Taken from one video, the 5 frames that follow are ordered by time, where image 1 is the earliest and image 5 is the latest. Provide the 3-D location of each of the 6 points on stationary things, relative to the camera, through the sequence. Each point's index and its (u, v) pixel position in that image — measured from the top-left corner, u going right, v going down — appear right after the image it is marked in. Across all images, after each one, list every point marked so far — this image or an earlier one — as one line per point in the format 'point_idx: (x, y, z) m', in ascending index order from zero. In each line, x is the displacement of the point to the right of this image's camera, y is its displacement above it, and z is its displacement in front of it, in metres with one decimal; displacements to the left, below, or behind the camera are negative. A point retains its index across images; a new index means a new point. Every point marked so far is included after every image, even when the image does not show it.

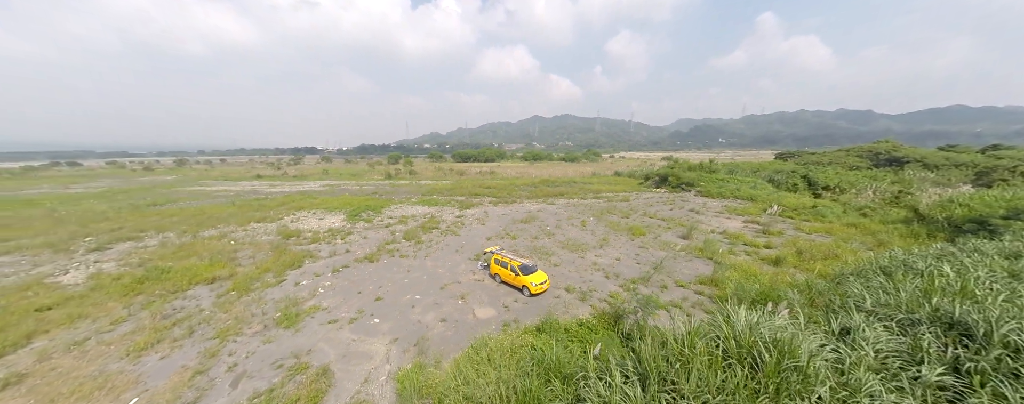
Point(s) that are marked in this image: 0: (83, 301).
0: (-13.6, -3.1, +9.8) m
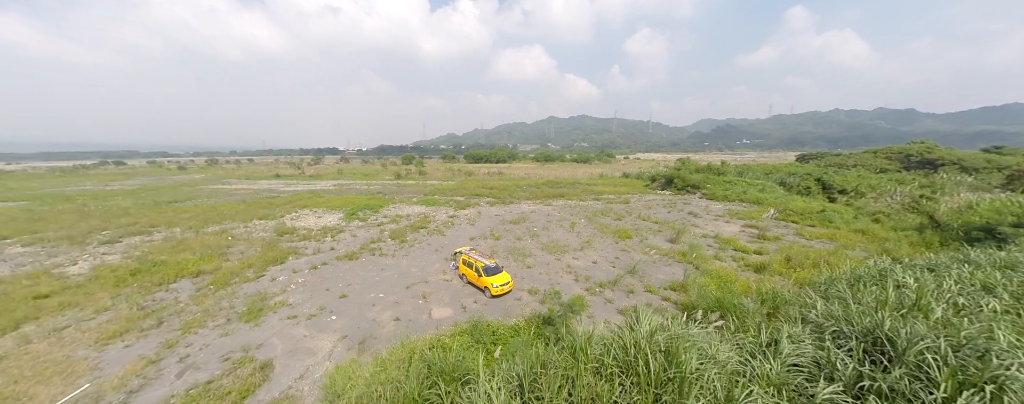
0: (-14.8, -3.0, +10.5) m
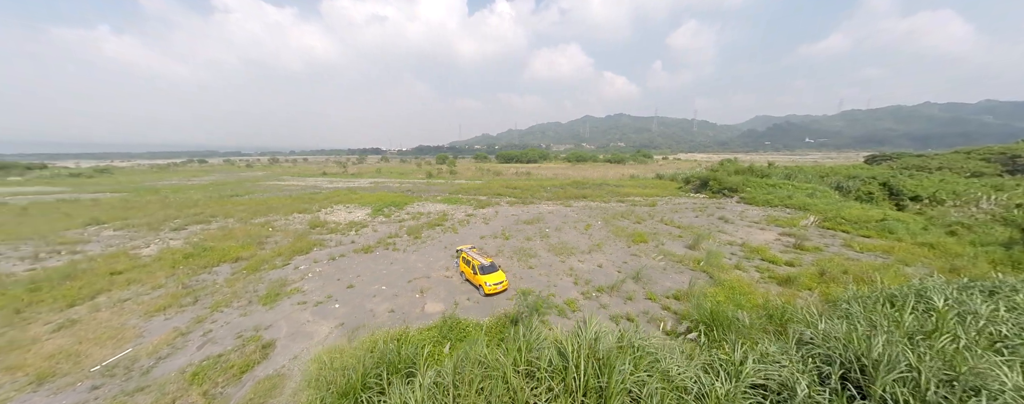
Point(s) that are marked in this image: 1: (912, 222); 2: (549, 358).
0: (-14.7, -2.7, +12.4) m
1: (+21.6, -1.1, +16.7) m
2: (+0.5, -2.0, +4.0) m
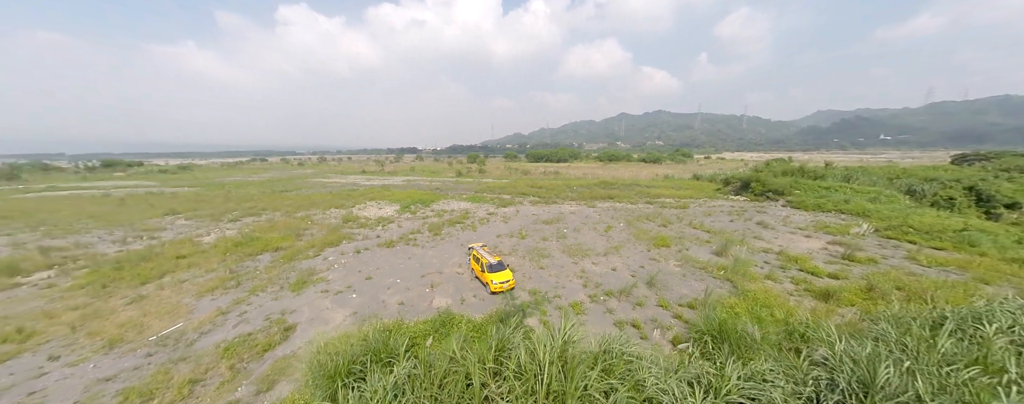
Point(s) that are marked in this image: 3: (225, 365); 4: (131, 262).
0: (-14.1, -2.4, +14.1) m
1: (+22.5, -1.4, +14.3) m
2: (0.0, -2.0, +4.1) m
3: (-6.4, -3.7, +7.0) m
4: (-16.3, -2.5, +13.3) m
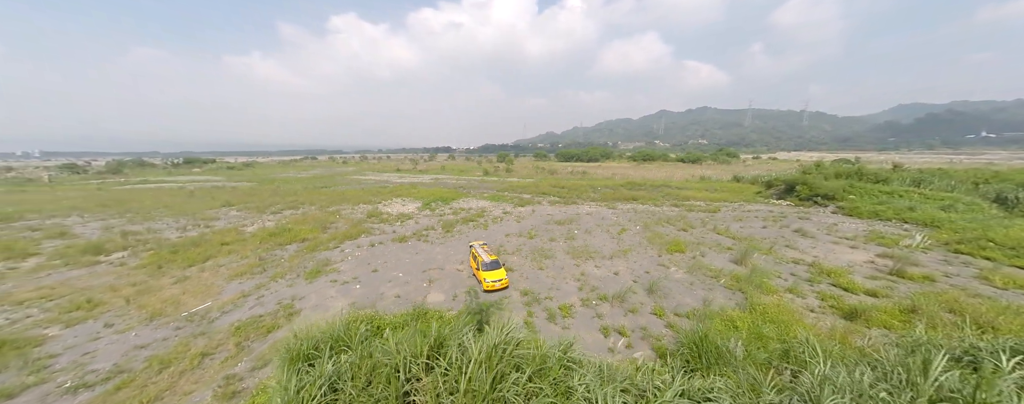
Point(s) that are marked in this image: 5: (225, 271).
0: (-13.7, -2.0, +15.7) m
1: (+22.6, -1.9, +11.6) m
2: (-0.8, -2.0, +4.1) m
3: (-7.0, -3.5, +7.7) m
4: (-16.0, -2.2, +15.2) m
5: (-11.3, -2.7, +12.2) m
